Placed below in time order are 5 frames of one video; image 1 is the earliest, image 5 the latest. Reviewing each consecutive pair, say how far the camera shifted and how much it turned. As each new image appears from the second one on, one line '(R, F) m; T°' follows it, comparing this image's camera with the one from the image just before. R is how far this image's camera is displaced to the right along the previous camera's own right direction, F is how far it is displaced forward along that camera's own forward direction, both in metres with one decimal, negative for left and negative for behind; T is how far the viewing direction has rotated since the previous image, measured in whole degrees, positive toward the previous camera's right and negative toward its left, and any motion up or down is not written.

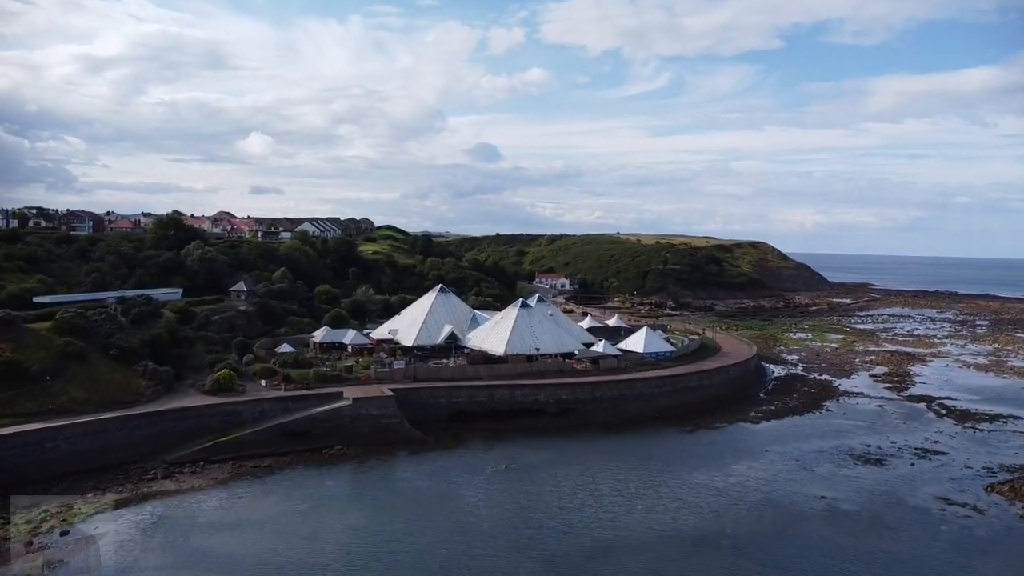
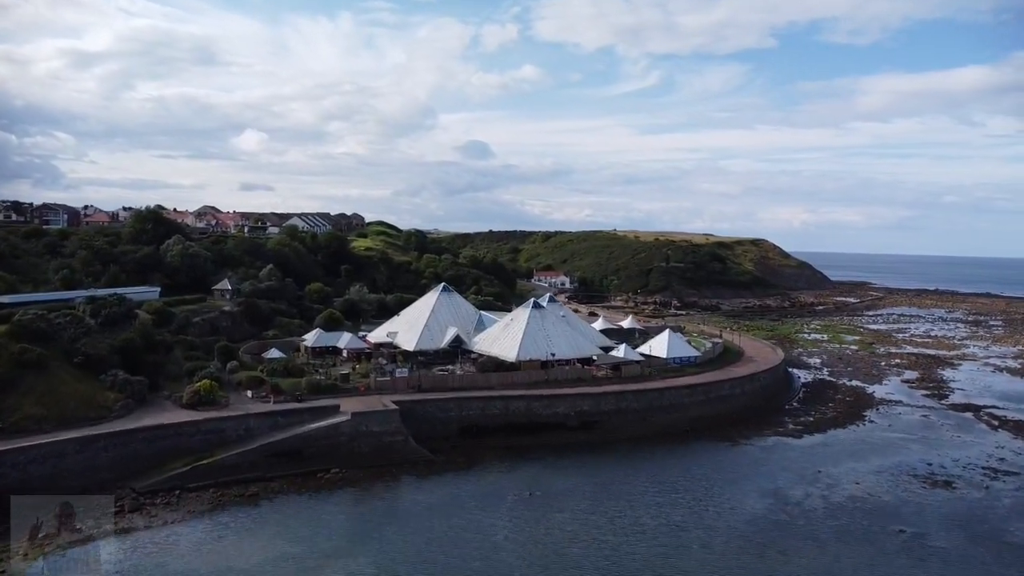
(-1.4, +4.5) m; +1°
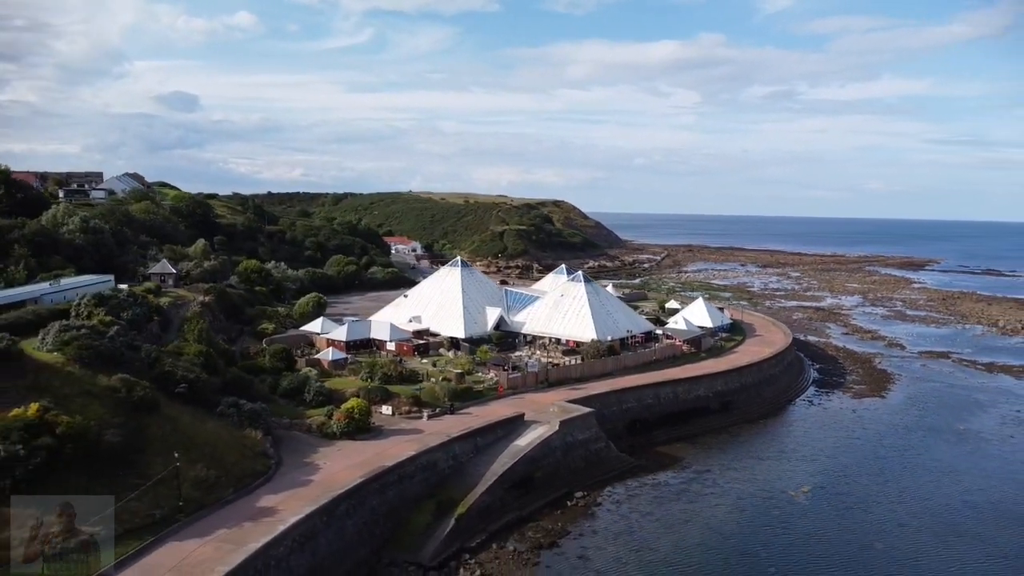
(-18.0, +8.4) m; +20°
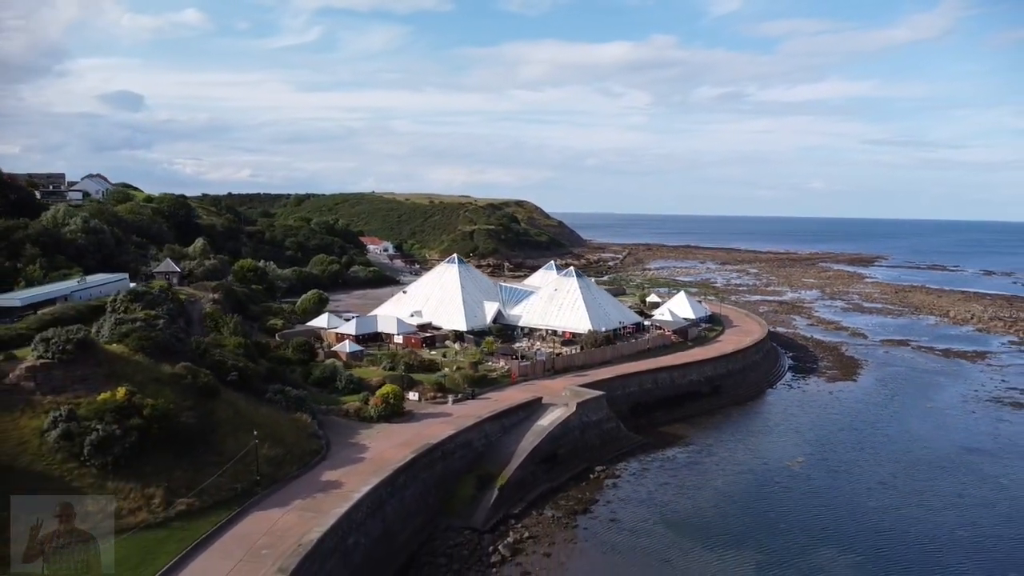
(-2.6, -2.2) m; +3°
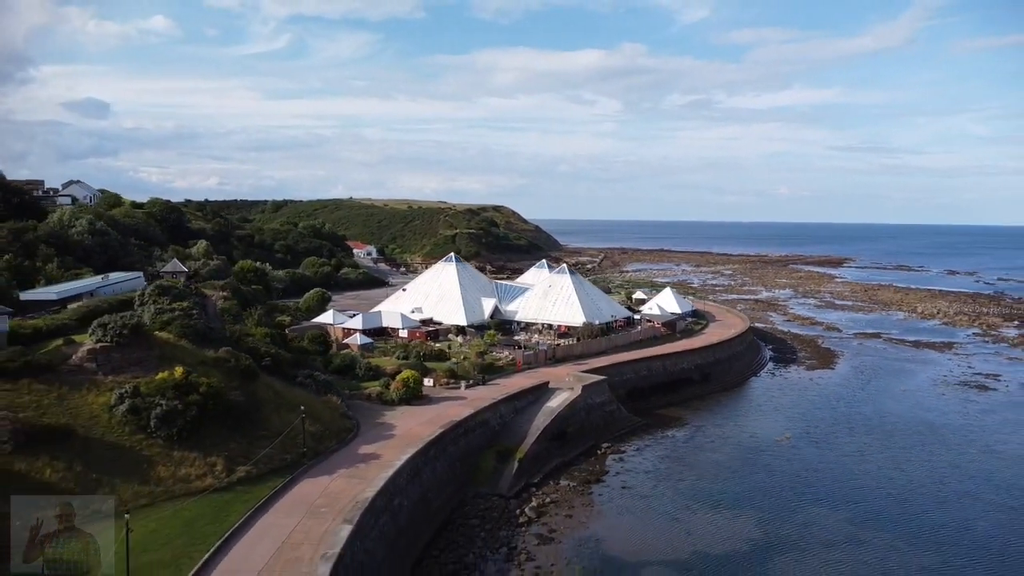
(-1.6, -2.1) m; +2°
